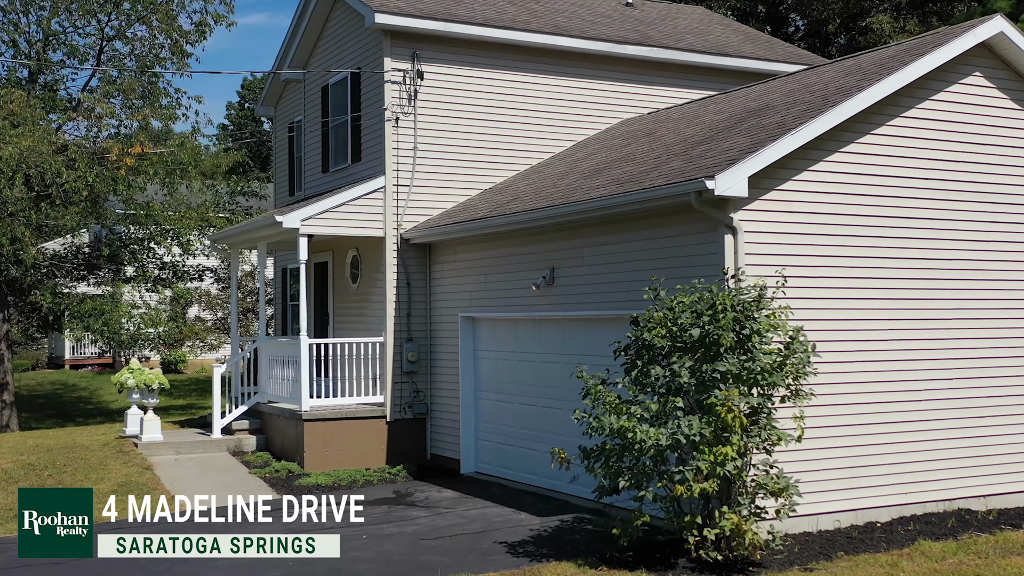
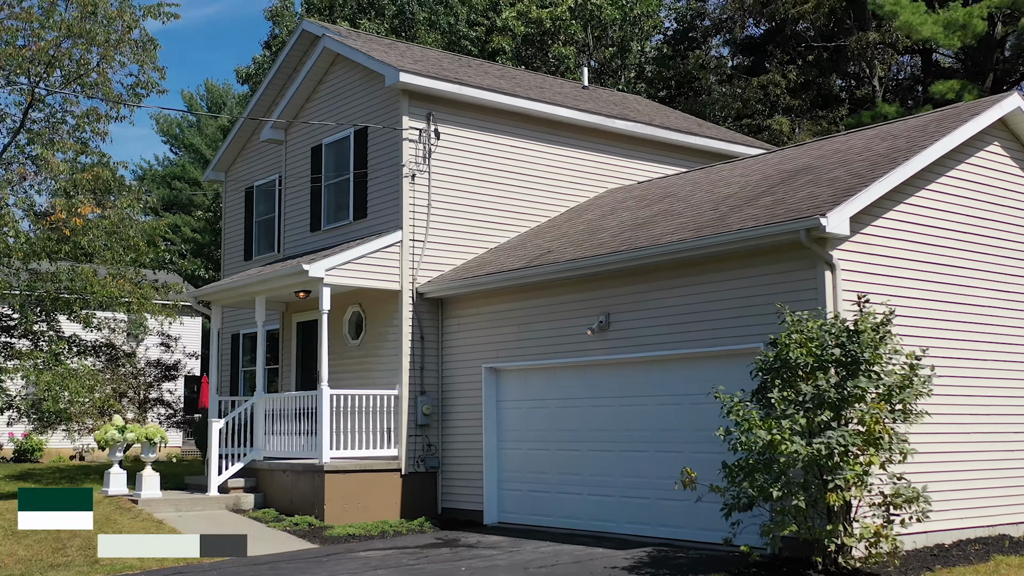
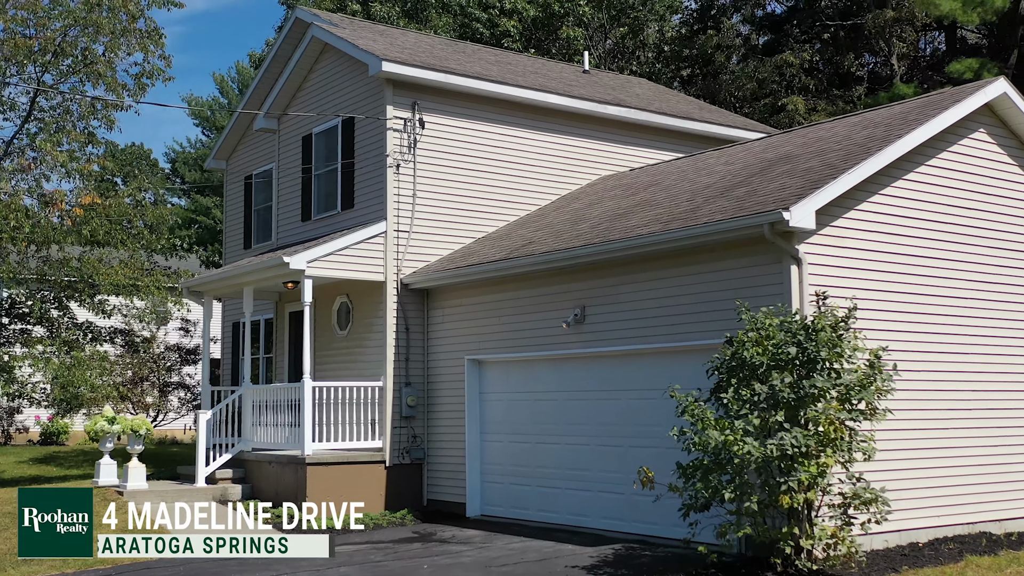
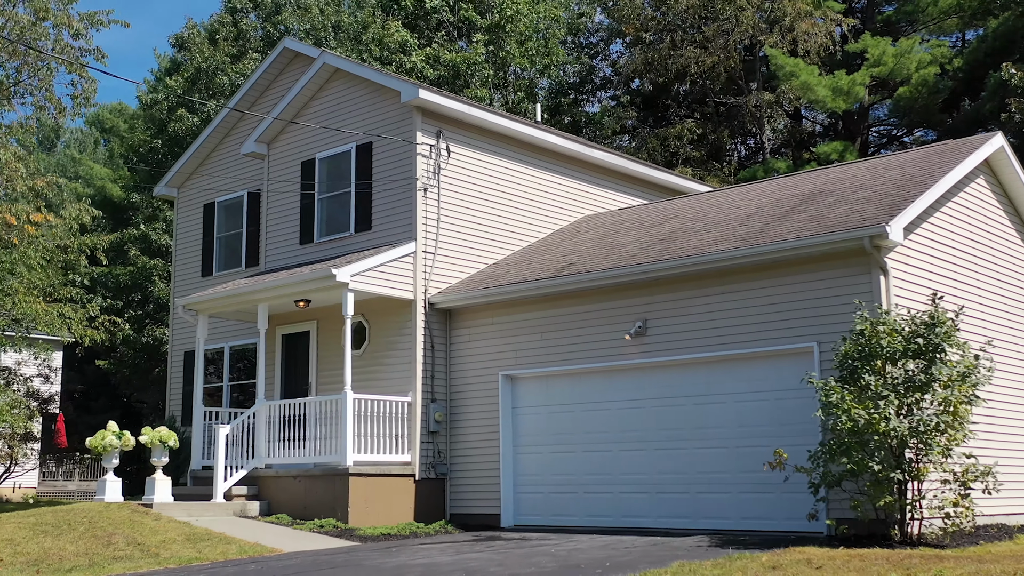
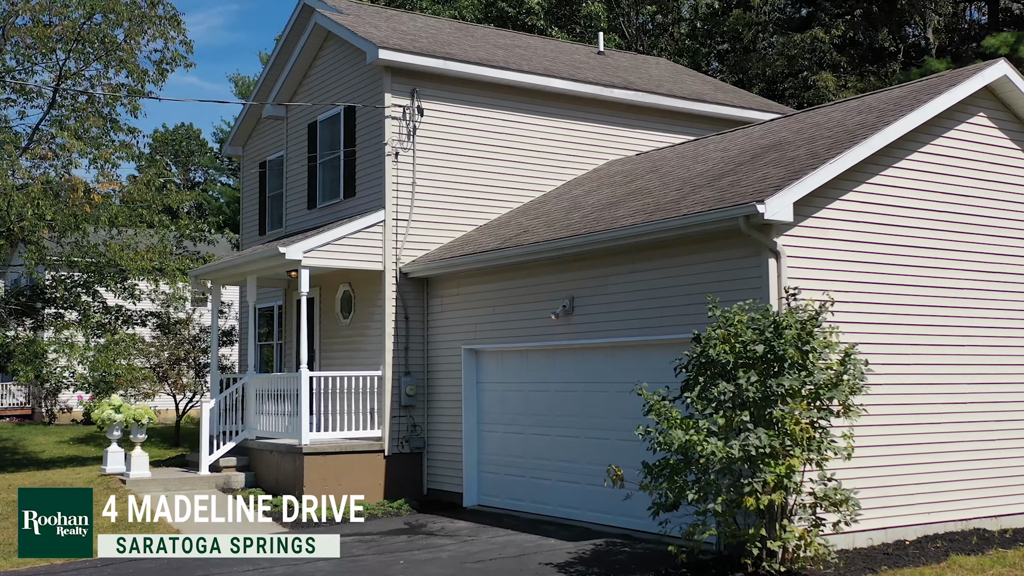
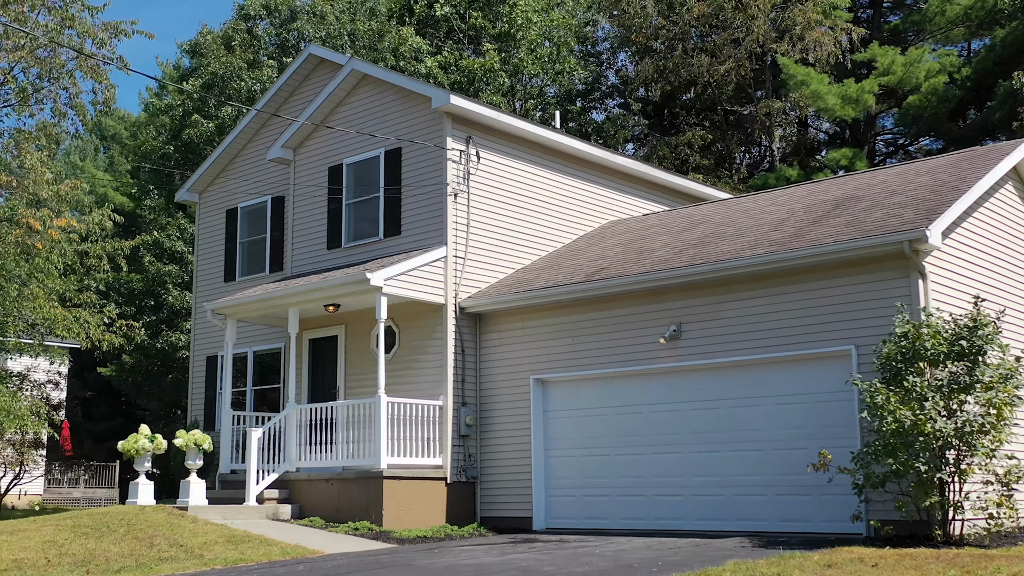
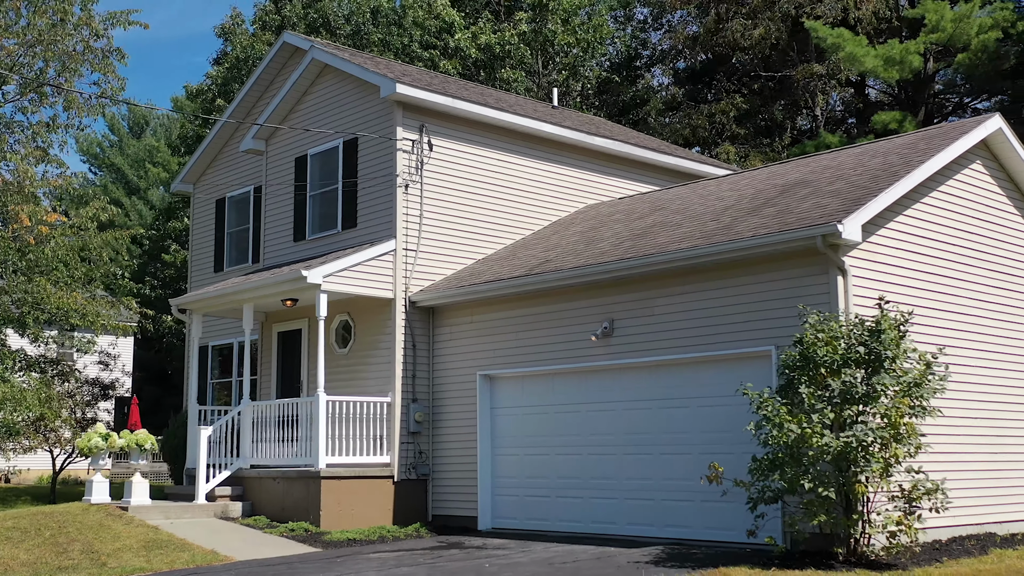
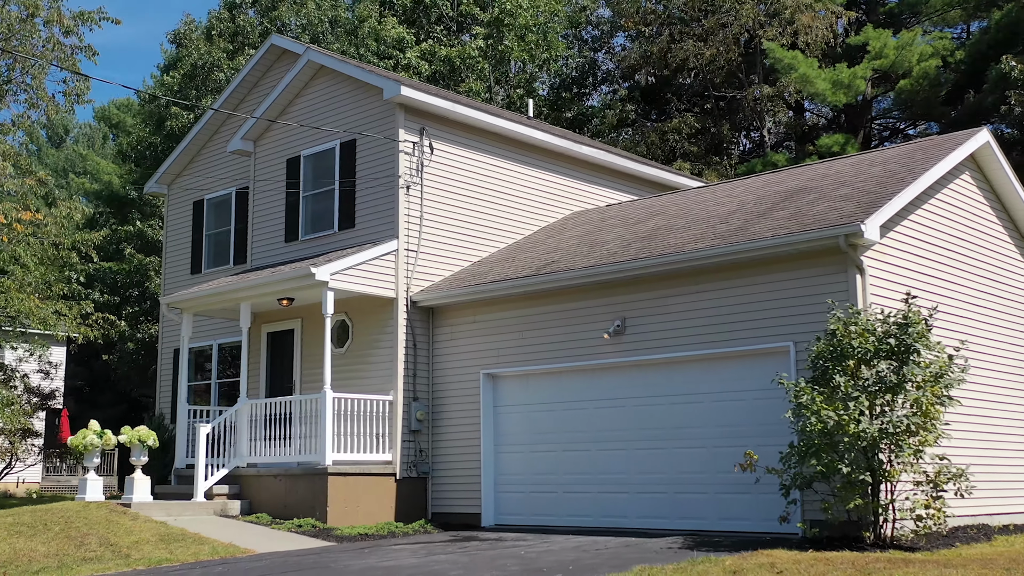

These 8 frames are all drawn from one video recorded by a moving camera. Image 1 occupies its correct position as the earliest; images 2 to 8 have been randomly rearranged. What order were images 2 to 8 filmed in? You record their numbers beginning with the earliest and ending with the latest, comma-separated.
5, 3, 2, 7, 8, 4, 6
